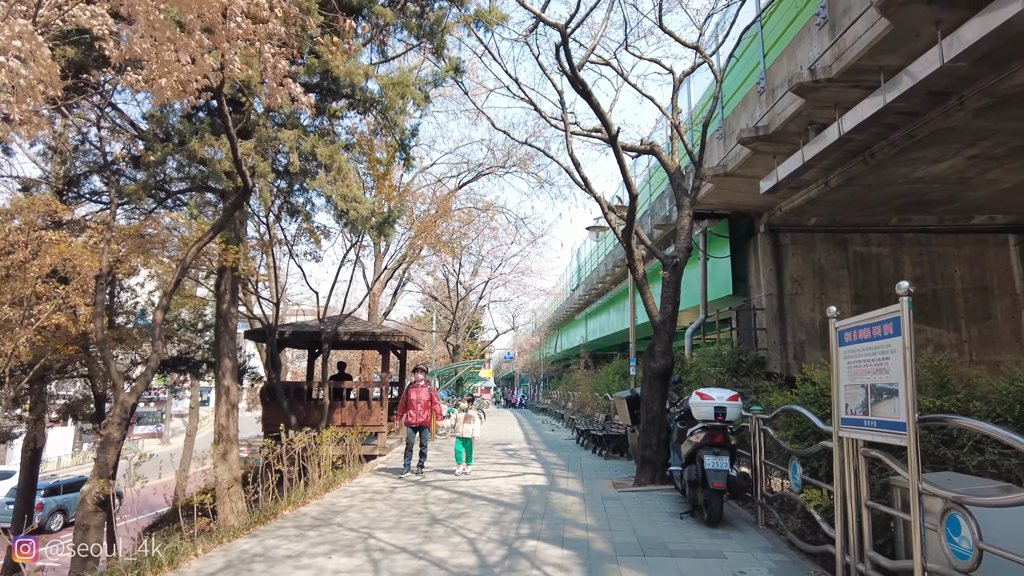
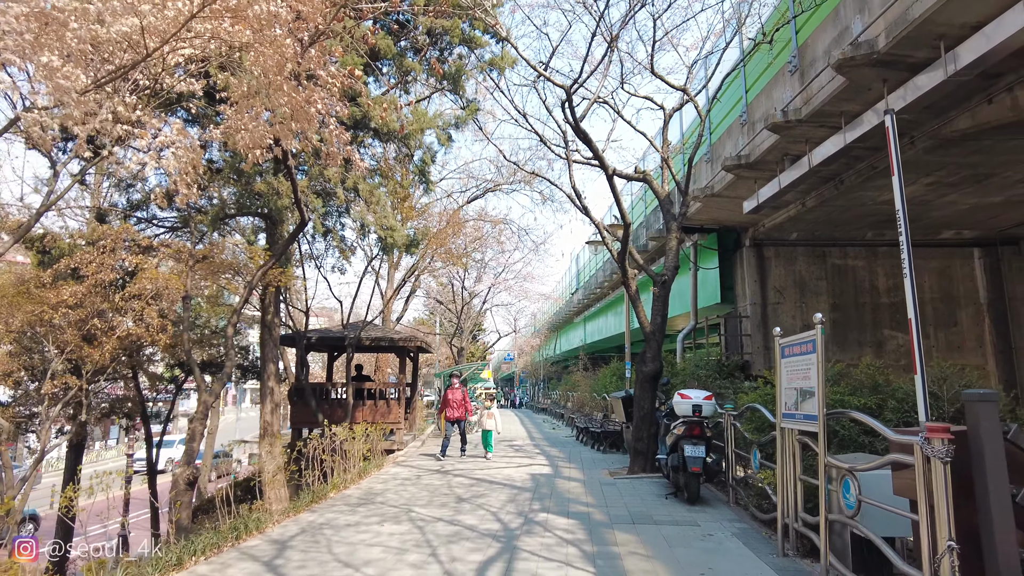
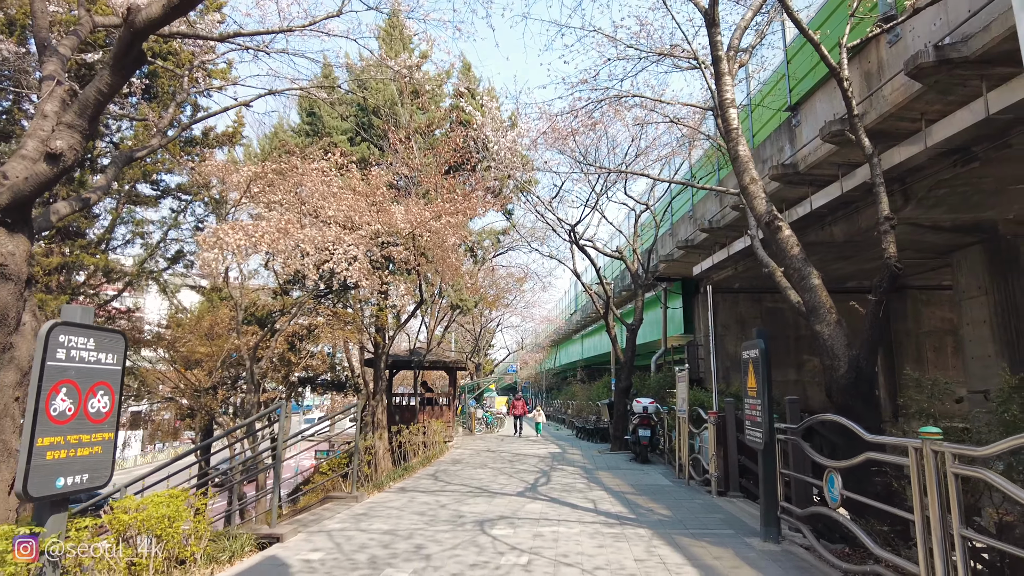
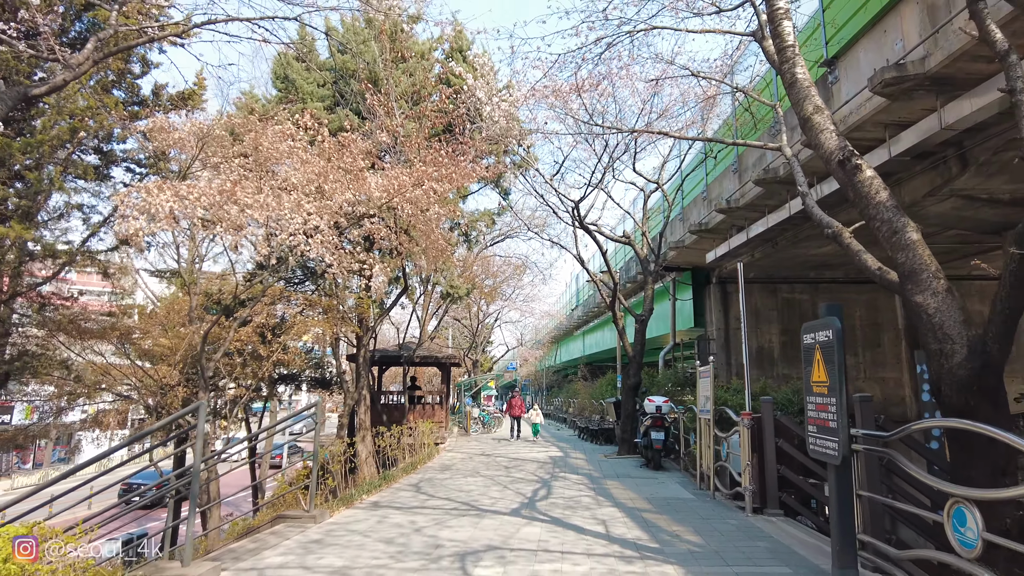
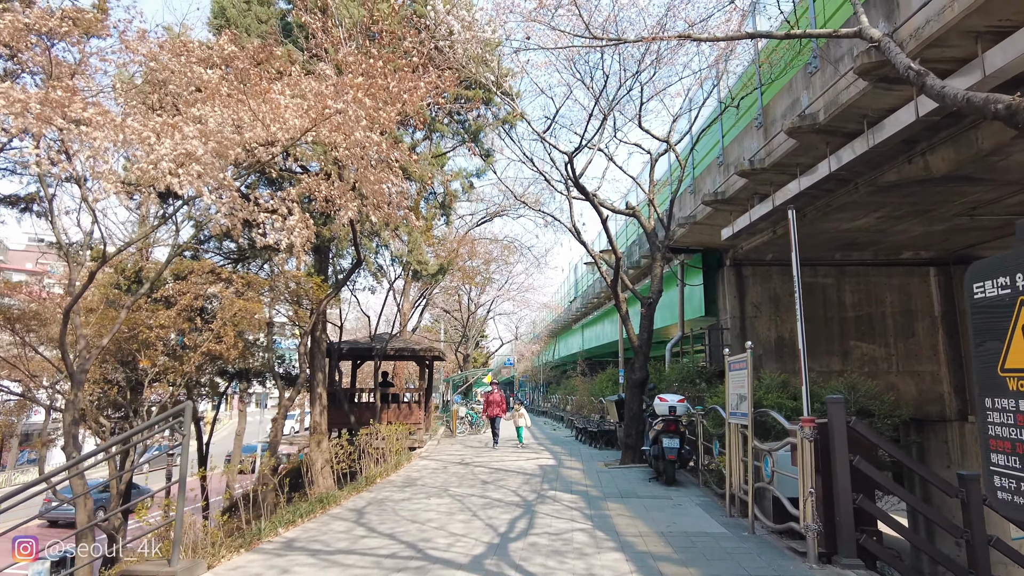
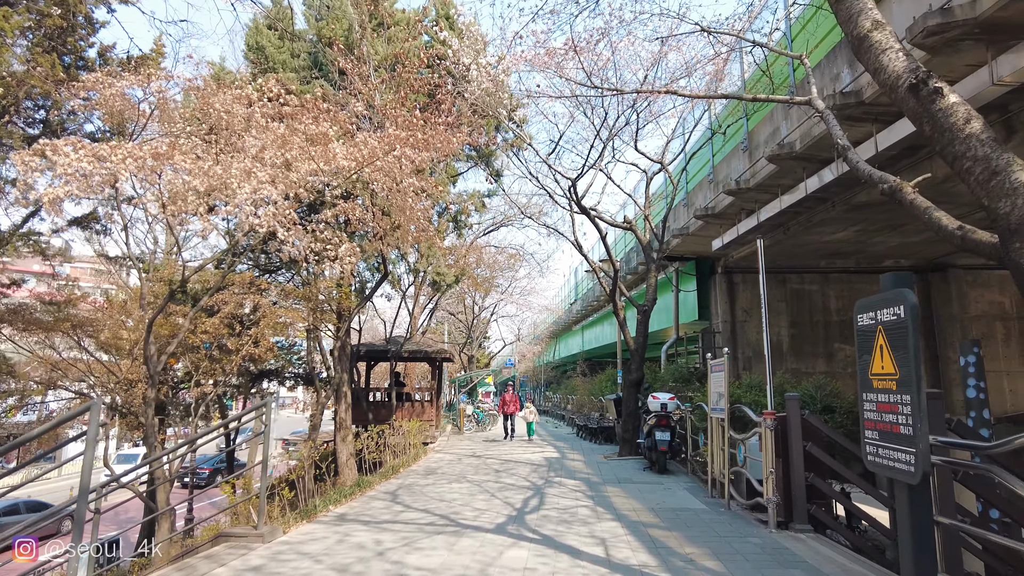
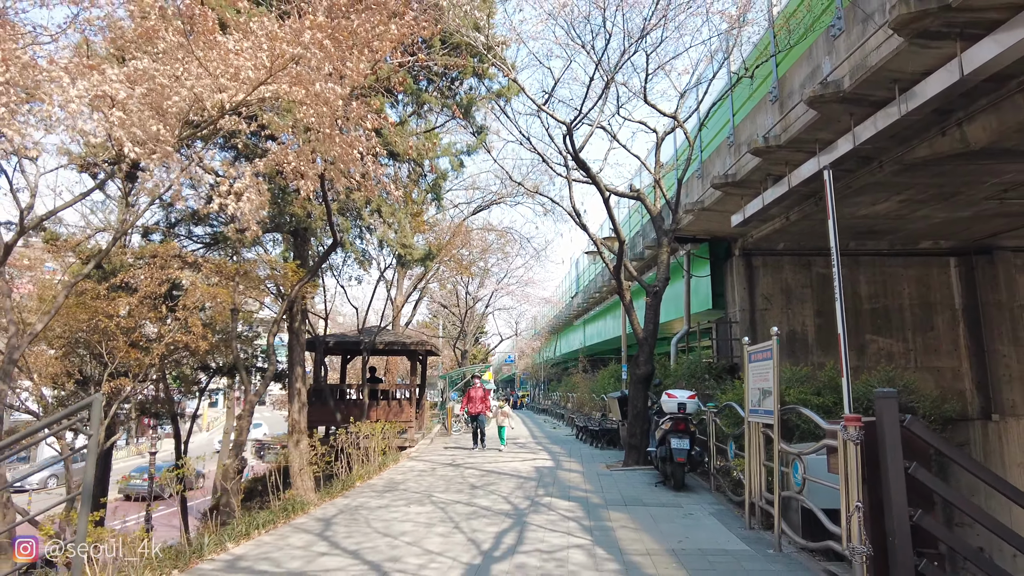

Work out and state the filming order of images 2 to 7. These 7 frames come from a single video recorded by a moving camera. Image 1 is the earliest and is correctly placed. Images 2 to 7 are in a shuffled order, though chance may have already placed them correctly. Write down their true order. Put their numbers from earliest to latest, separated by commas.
2, 7, 5, 6, 4, 3
